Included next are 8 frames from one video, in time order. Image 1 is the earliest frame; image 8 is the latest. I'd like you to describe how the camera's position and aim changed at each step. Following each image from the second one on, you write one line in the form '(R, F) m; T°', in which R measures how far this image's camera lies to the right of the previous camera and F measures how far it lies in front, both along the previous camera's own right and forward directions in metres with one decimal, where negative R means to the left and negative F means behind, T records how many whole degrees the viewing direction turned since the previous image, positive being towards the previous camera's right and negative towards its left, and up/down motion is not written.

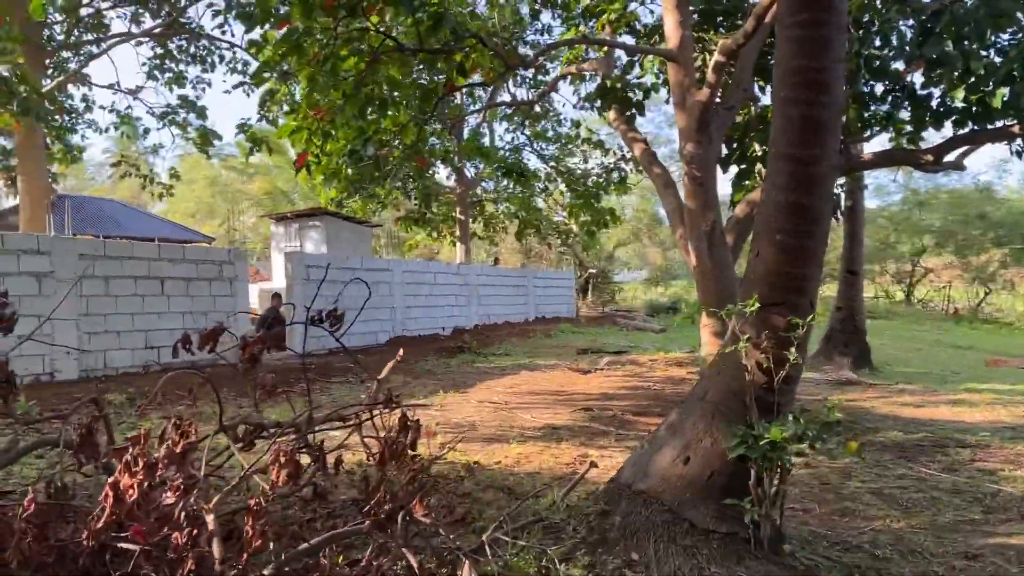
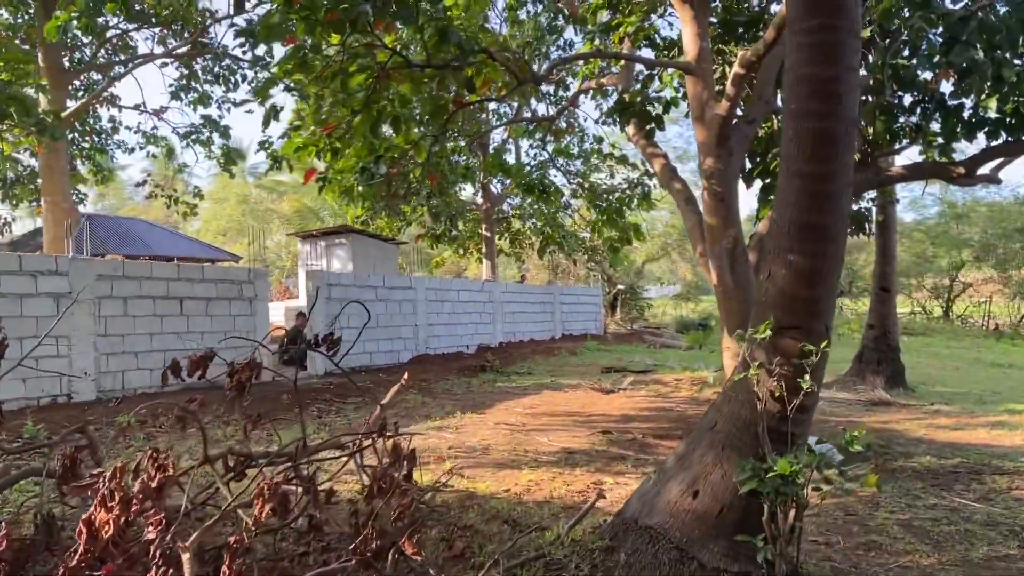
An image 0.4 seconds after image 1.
(+0.1, +0.1) m; -2°
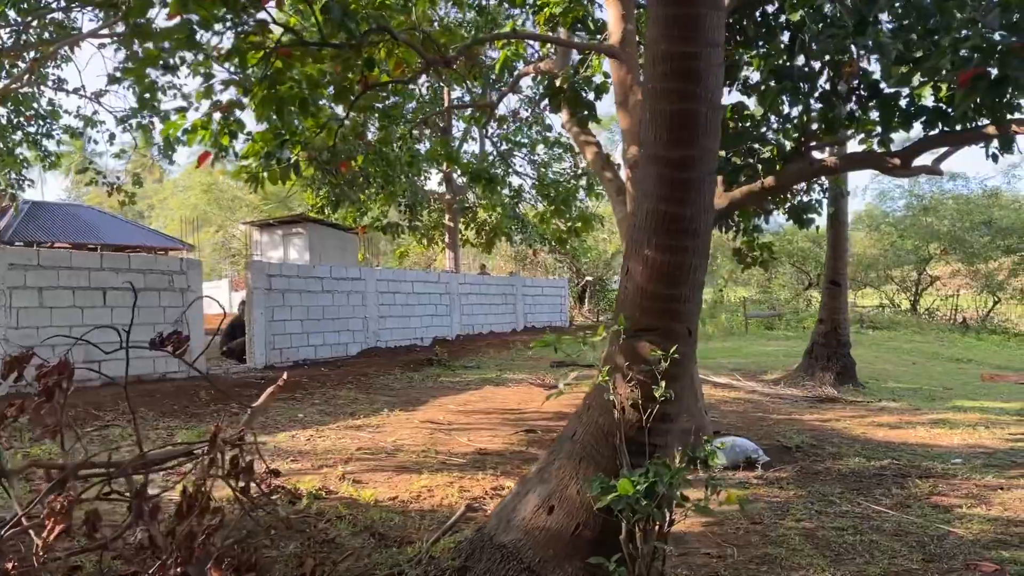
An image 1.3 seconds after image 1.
(+0.4, +0.2) m; +1°
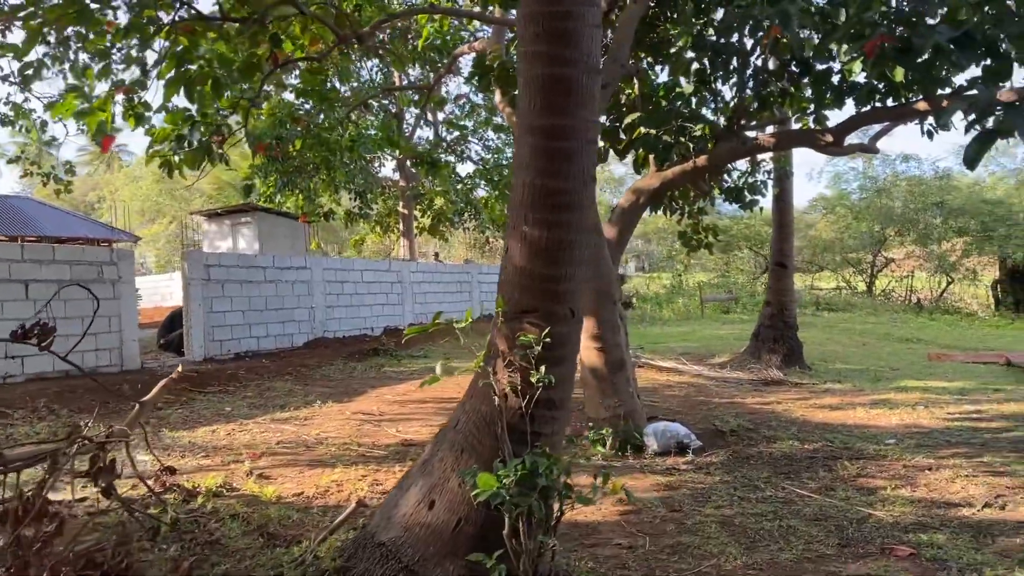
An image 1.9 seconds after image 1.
(+0.2, +0.1) m; +2°
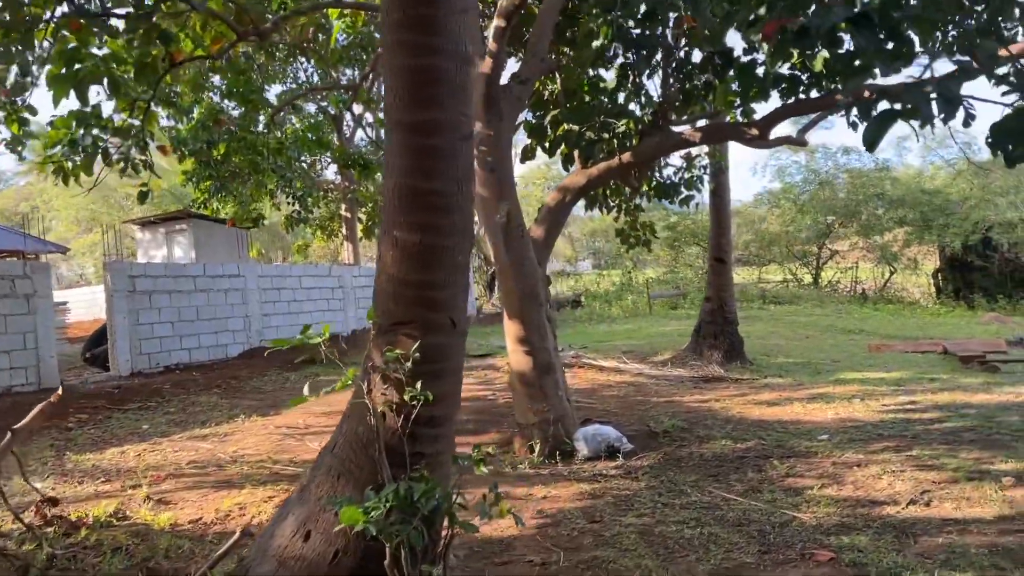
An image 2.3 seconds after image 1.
(+0.2, +0.1) m; +3°
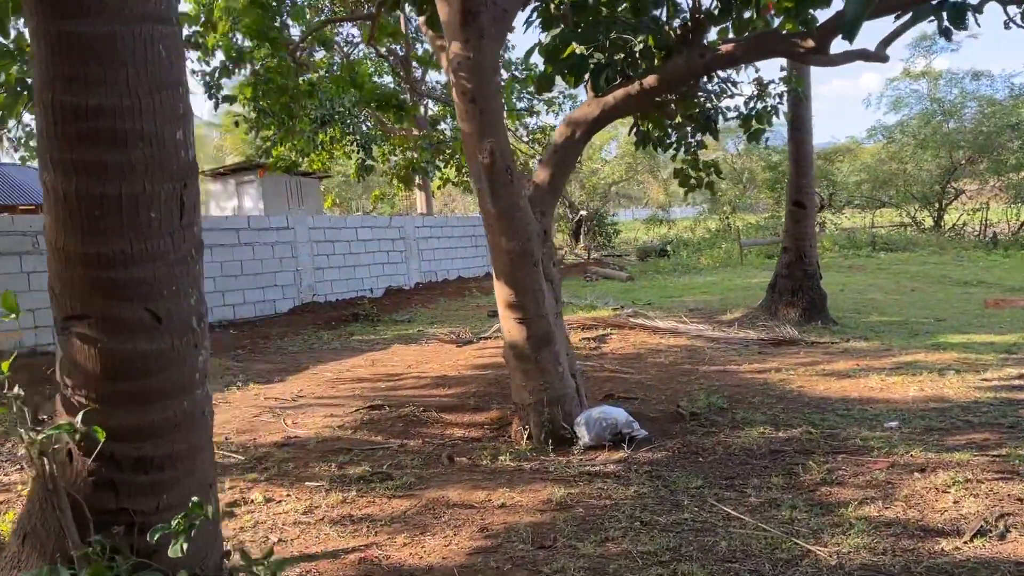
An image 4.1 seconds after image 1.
(+0.6, +0.8) m; -8°
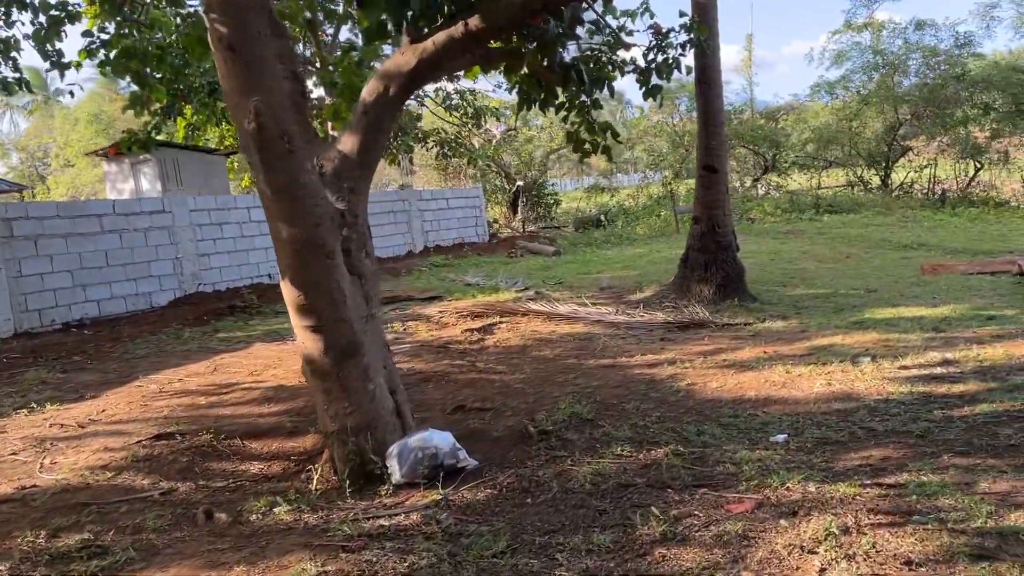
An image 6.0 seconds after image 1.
(+0.6, +0.7) m; +2°
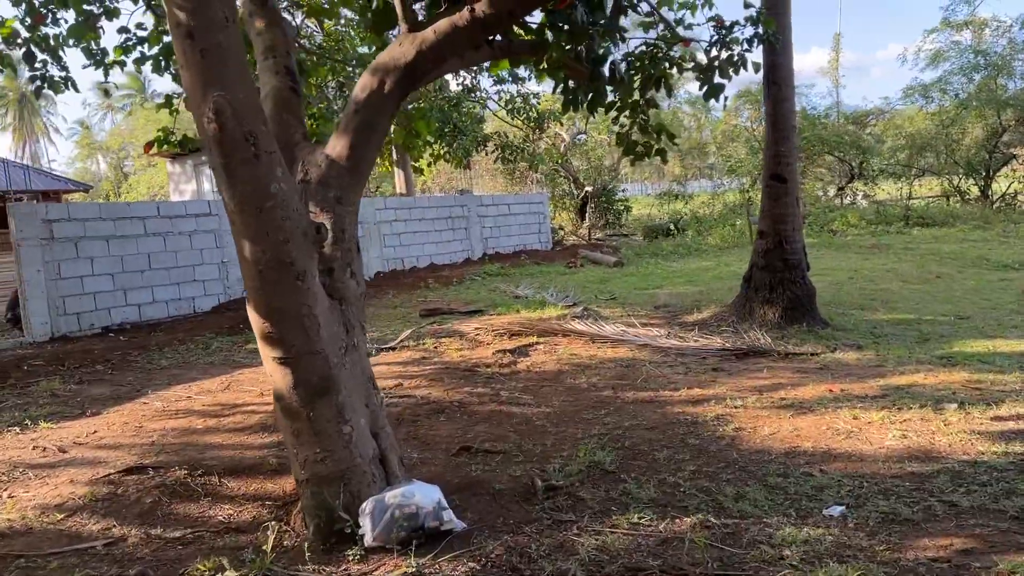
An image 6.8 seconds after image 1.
(+0.2, +0.5) m; -5°
